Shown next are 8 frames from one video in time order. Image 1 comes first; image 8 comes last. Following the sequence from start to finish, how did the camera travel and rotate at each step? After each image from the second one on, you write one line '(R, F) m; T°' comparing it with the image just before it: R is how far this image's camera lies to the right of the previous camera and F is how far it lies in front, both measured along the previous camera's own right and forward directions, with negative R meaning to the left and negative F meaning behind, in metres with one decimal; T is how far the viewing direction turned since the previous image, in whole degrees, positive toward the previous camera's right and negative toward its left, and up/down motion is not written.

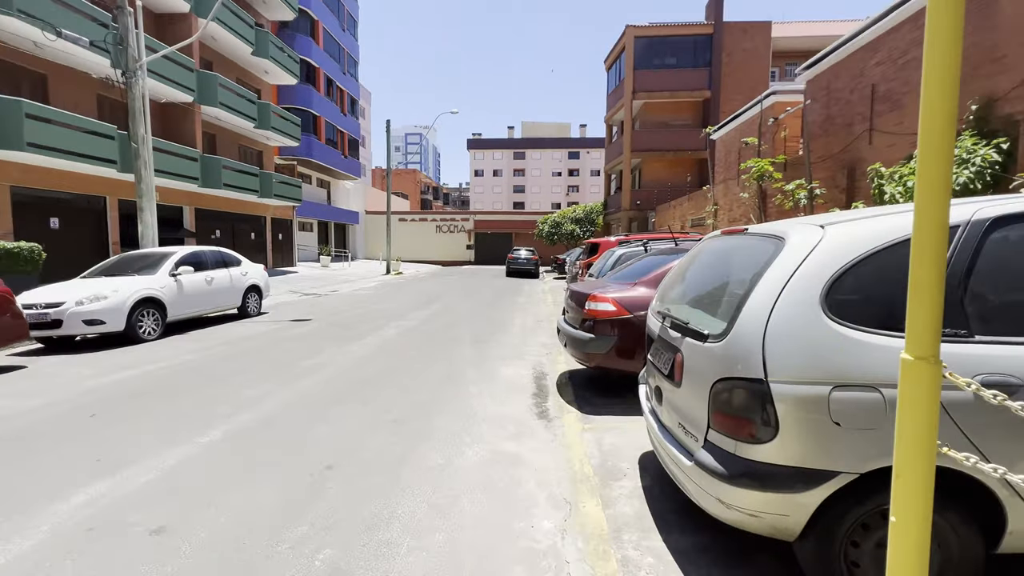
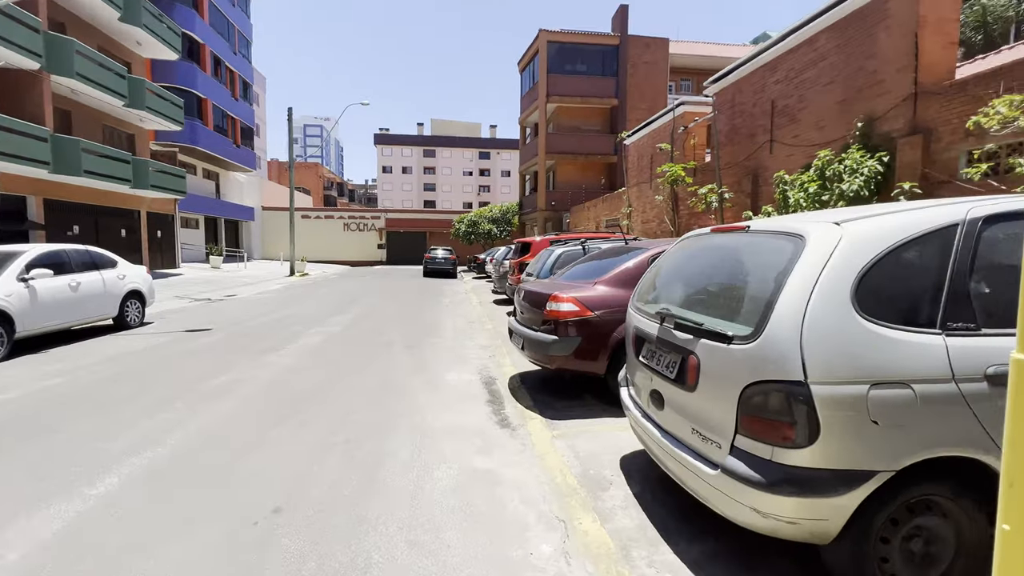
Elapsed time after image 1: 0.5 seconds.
(-0.5, +0.3) m; +11°
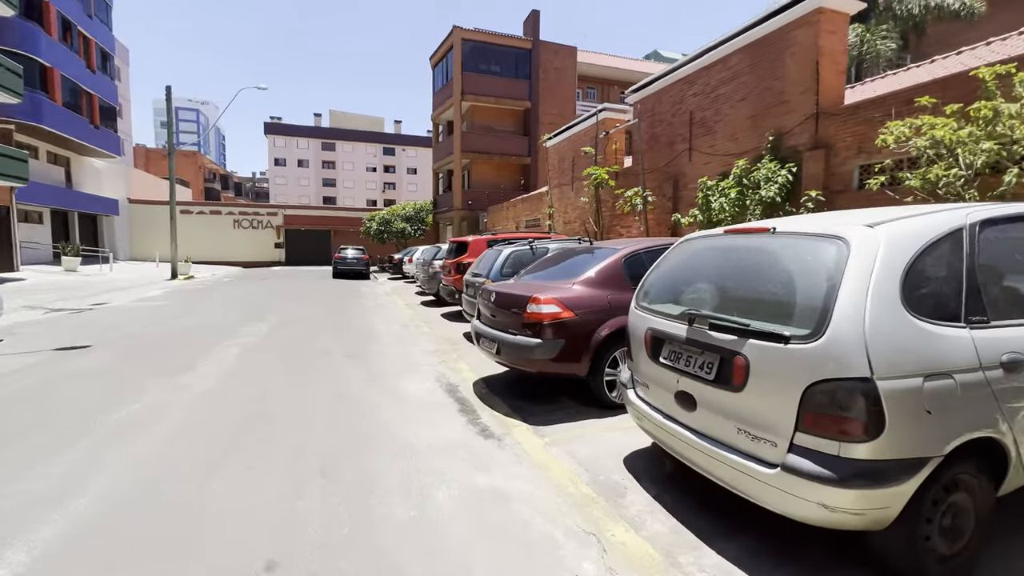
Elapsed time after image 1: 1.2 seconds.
(-0.7, +0.3) m; +12°
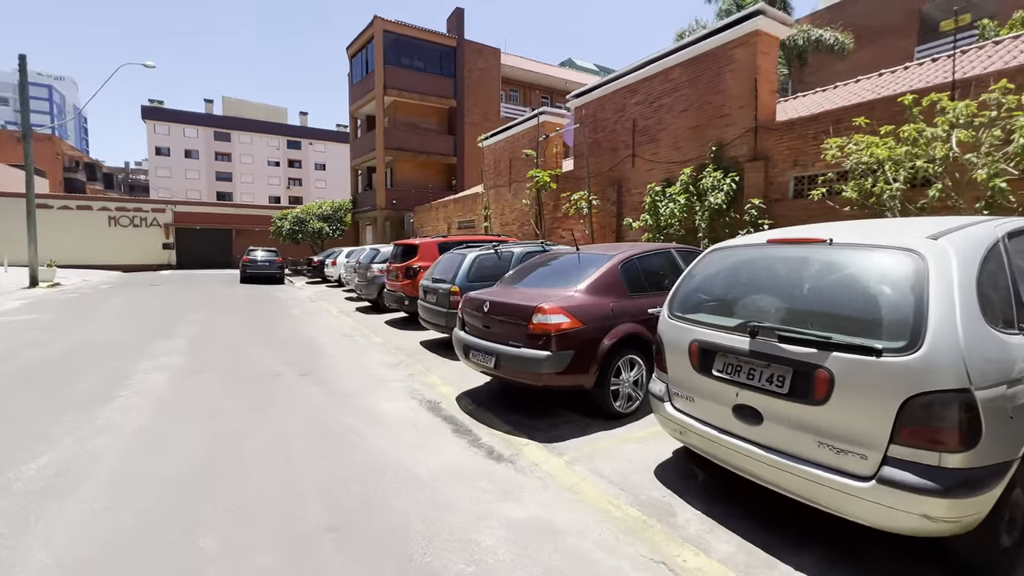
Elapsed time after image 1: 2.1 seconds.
(-0.8, +0.4) m; +11°
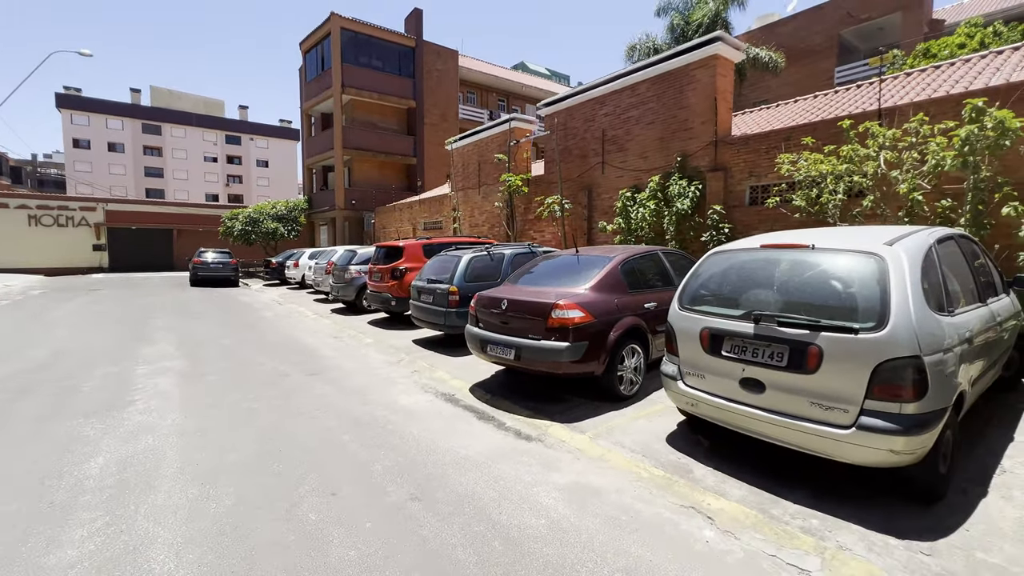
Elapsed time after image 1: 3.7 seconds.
(-0.7, -0.4) m; +6°
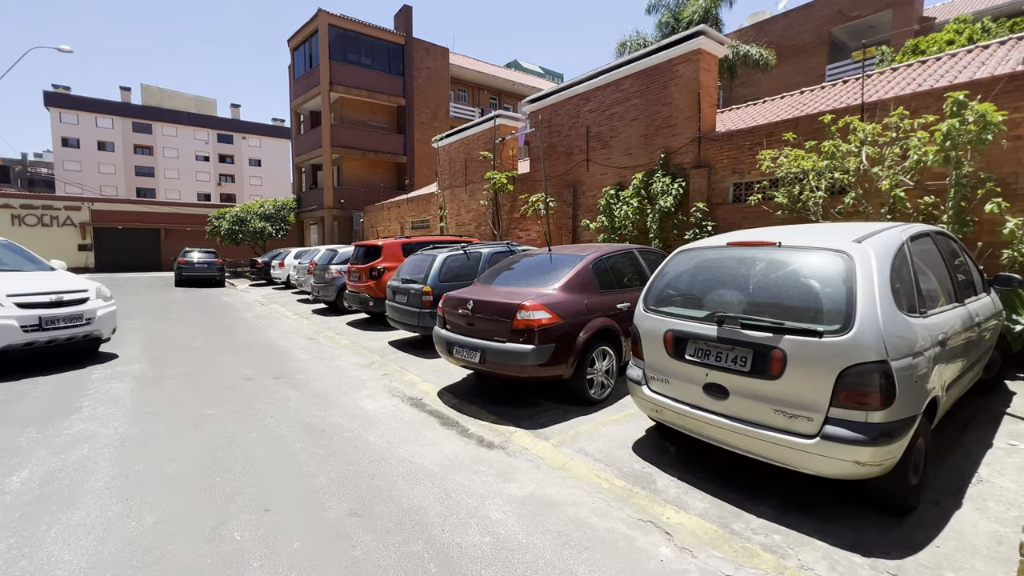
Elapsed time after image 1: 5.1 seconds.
(+0.3, +0.2) m; 0°
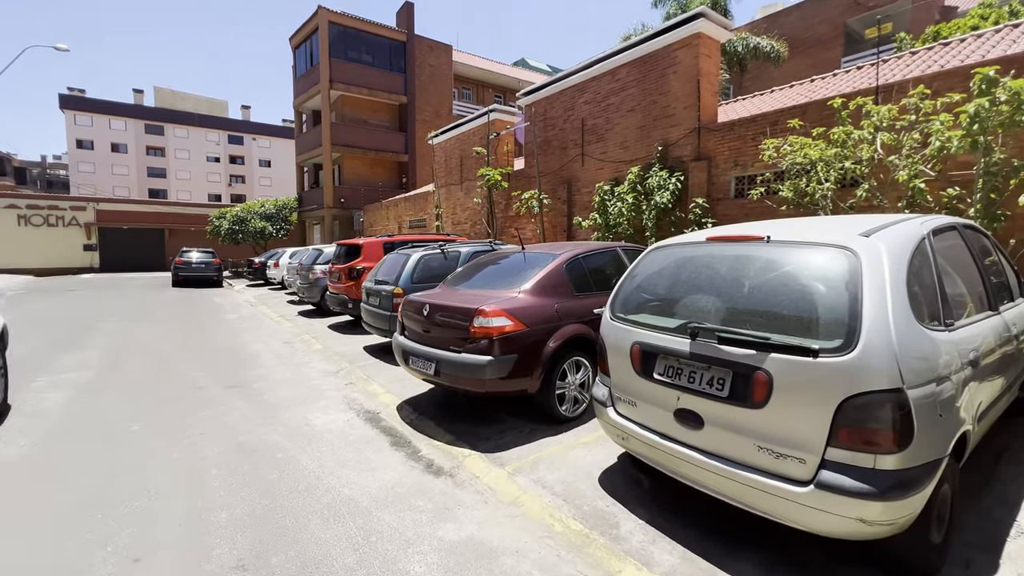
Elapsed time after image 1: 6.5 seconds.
(+0.5, +0.6) m; -1°
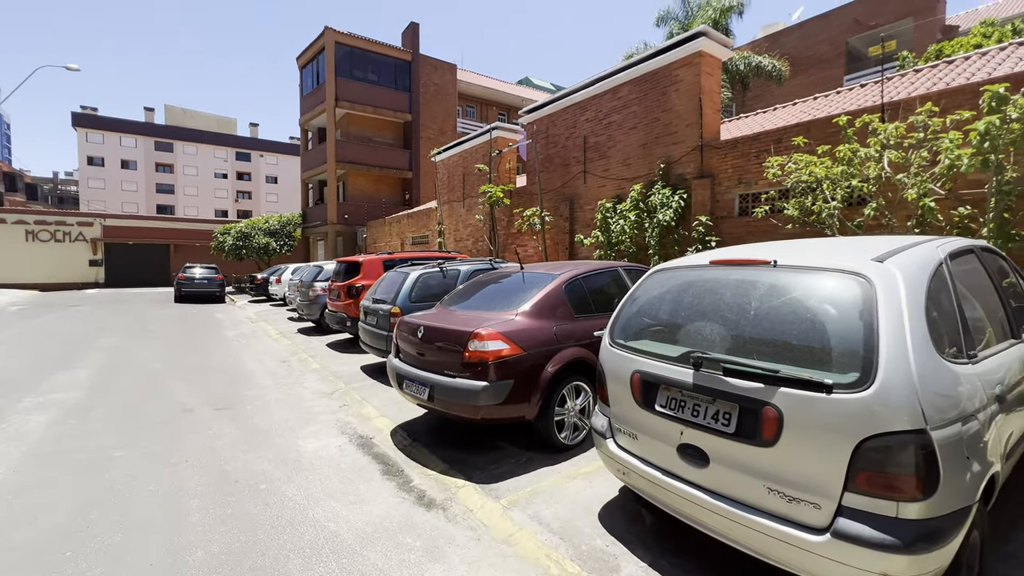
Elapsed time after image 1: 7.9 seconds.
(+0.1, +0.1) m; -1°
